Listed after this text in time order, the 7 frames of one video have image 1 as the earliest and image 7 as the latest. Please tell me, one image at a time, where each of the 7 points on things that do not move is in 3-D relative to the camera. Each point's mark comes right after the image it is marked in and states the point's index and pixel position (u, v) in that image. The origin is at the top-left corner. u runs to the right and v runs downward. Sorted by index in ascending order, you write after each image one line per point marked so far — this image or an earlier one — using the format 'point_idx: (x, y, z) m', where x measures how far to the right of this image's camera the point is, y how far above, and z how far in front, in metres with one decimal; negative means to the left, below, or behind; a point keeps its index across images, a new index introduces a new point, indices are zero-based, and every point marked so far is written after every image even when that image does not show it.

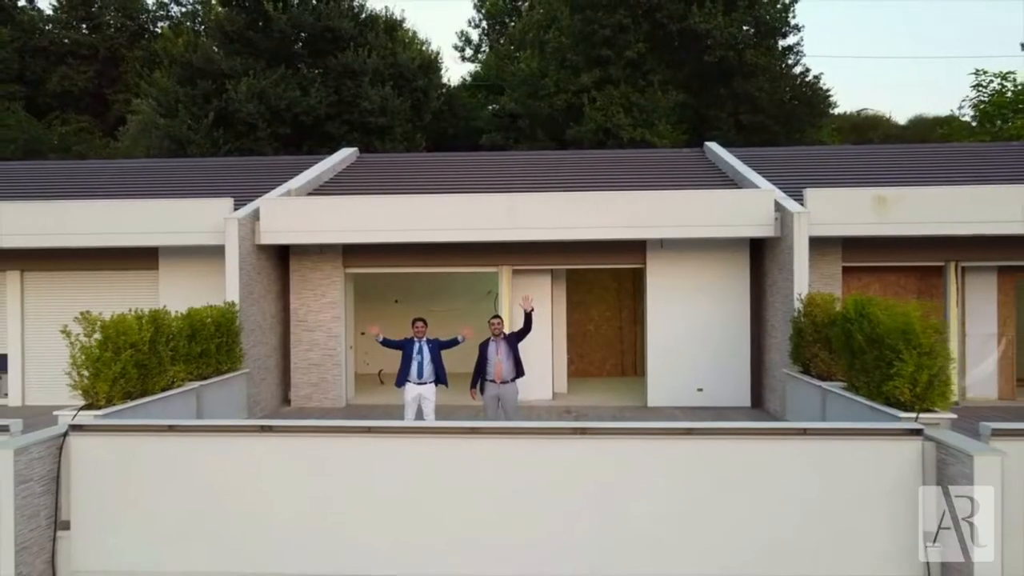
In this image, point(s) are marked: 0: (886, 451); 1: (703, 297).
0: (+2.9, -1.2, +5.8) m
1: (+2.7, -0.1, +10.8) m
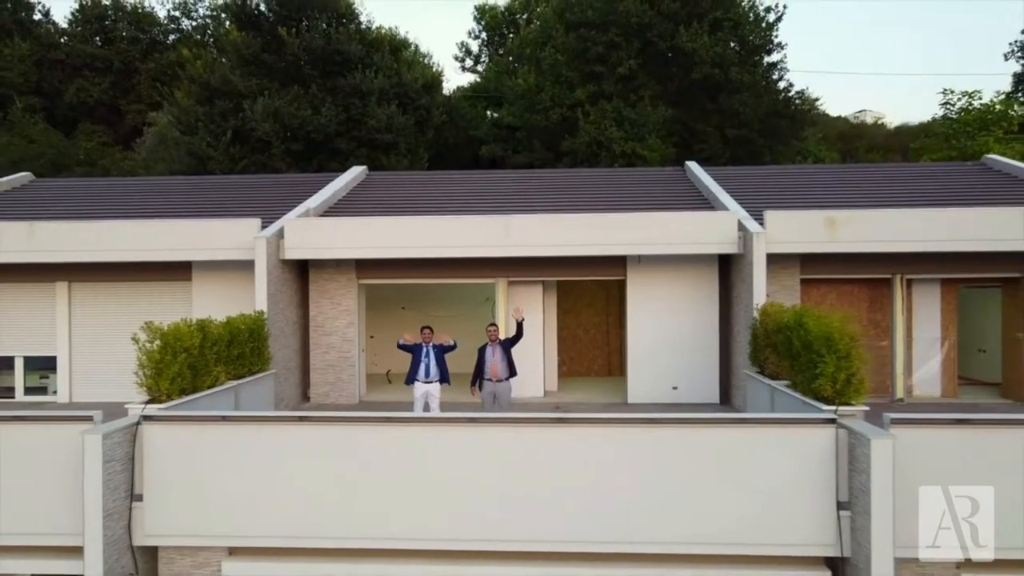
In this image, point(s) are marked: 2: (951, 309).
0: (+2.8, -1.4, +7.2) m
1: (+2.7, -0.3, +12.1) m
2: (+7.3, -0.3, +12.5) m
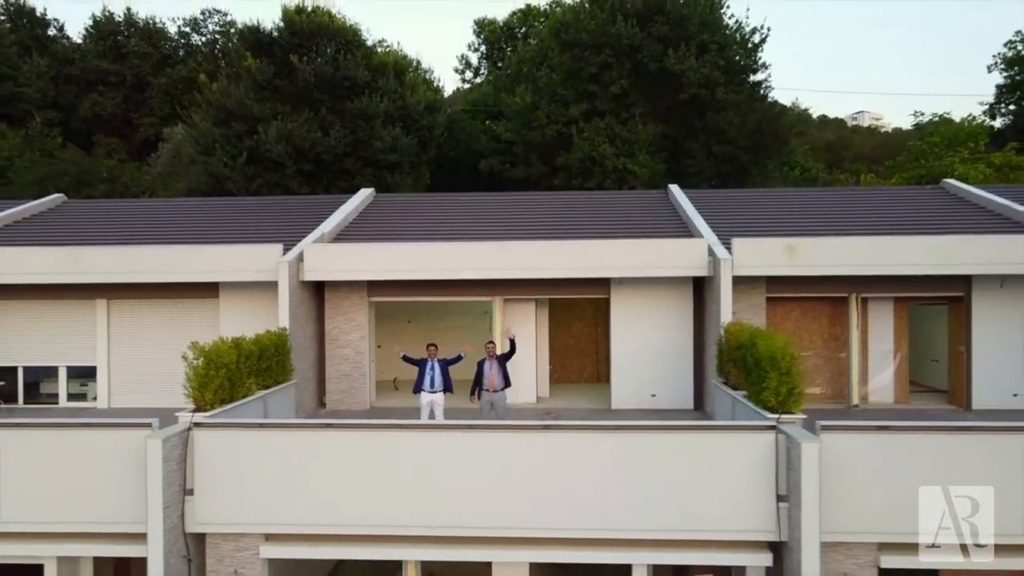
0: (+2.7, -1.7, +8.6) m
1: (+2.6, -0.6, +13.5) m
2: (+7.2, -0.7, +13.9) m
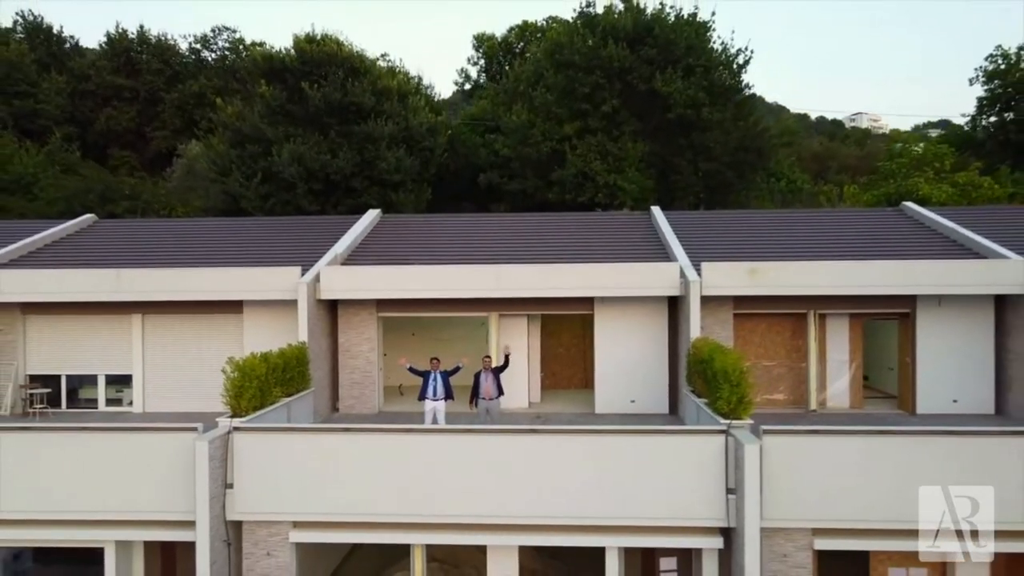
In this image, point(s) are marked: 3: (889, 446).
0: (+2.6, -2.1, +10.2) m
1: (+2.4, -0.9, +15.1) m
2: (+7.1, -1.0, +15.5) m
3: (+5.0, -2.1, +10.0) m
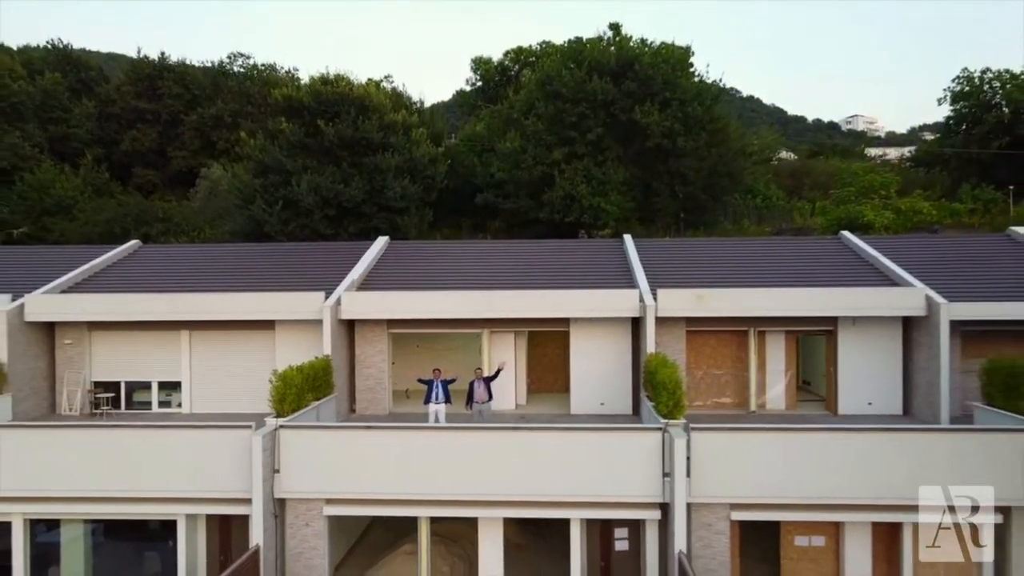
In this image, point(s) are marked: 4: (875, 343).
0: (+2.3, -2.6, +13.1) m
1: (+2.2, -1.4, +18.0) m
2: (+6.8, -1.5, +18.4) m
3: (+4.7, -2.6, +12.9) m
4: (+8.5, -1.3, +17.7) m
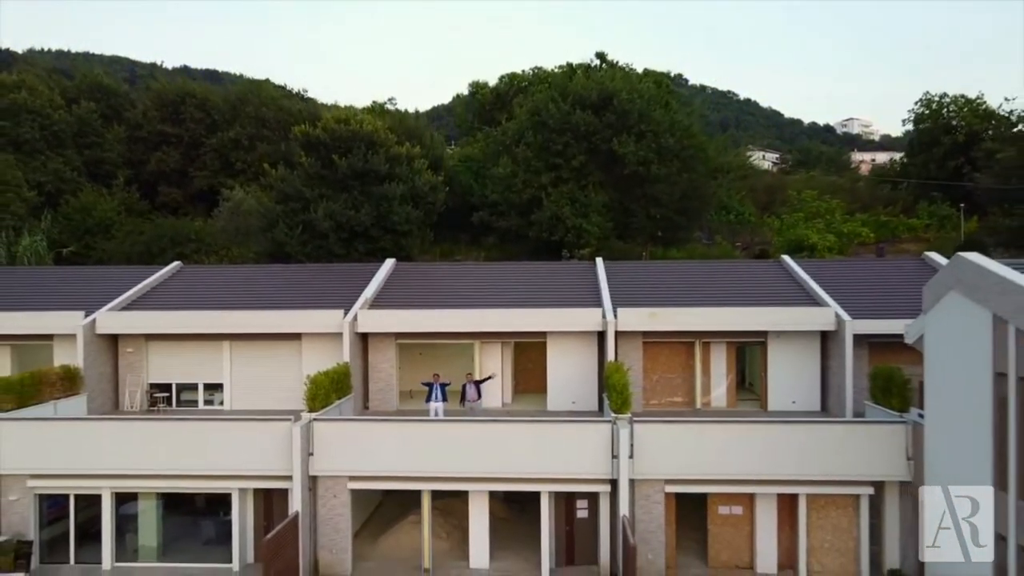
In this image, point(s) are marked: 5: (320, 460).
0: (+1.9, -3.1, +16.8) m
1: (+1.8, -2.0, +21.8) m
2: (+6.4, -2.0, +22.1) m
3: (+4.4, -3.1, +16.7) m
4: (+8.1, -1.8, +21.4) m
5: (-4.4, -4.0, +17.2) m
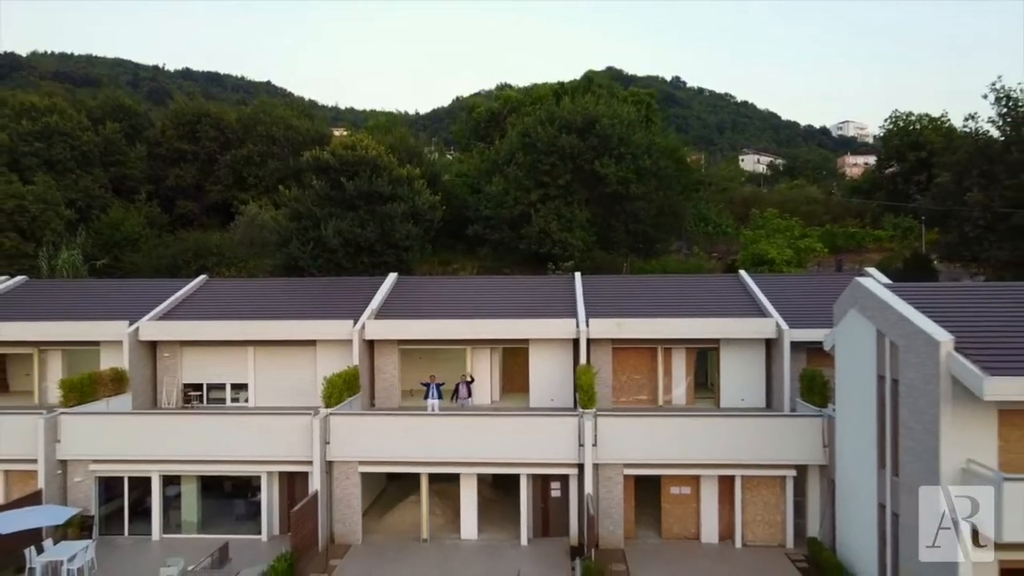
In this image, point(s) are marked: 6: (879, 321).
0: (+1.5, -3.5, +20.2) m
1: (+1.4, -2.4, +25.1) m
2: (+6.0, -2.5, +25.5) m
3: (+3.9, -3.6, +20.0) m
4: (+7.7, -2.3, +24.8) m
5: (-4.8, -4.4, +20.6) m
6: (+7.9, -0.7, +16.3) m
